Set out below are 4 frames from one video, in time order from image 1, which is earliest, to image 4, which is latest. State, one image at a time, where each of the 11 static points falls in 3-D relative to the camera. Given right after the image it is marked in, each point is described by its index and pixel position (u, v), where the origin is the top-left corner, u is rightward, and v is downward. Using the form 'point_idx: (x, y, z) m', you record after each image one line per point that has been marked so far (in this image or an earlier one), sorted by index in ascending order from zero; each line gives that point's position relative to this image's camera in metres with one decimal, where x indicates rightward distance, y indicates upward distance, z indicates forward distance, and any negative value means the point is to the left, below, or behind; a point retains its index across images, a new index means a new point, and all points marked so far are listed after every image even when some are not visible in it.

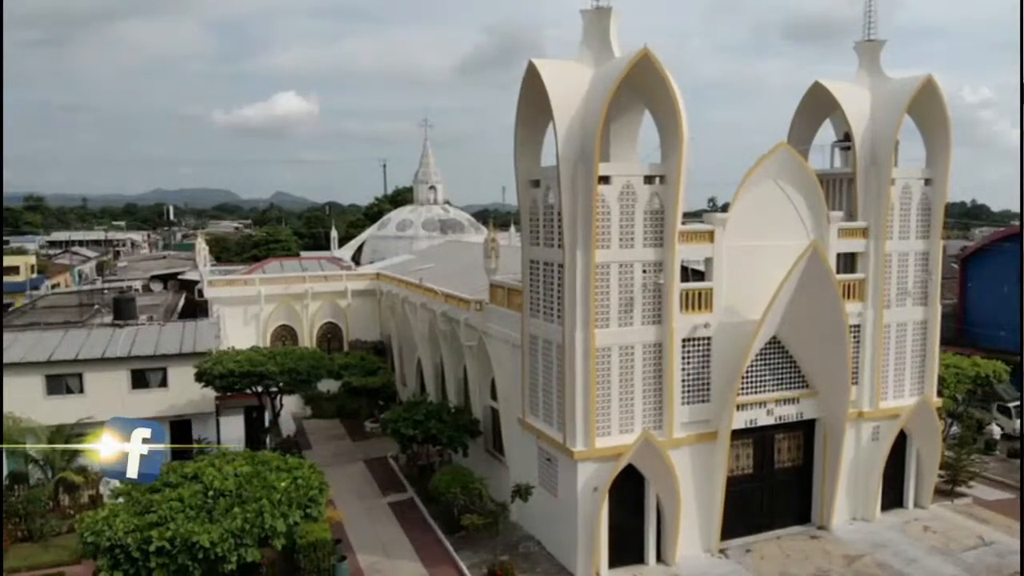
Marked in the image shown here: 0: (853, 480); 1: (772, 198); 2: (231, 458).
0: (+7.5, -4.2, +18.3) m
1: (+5.3, +1.8, +16.9) m
2: (-5.2, -3.2, +15.4) m
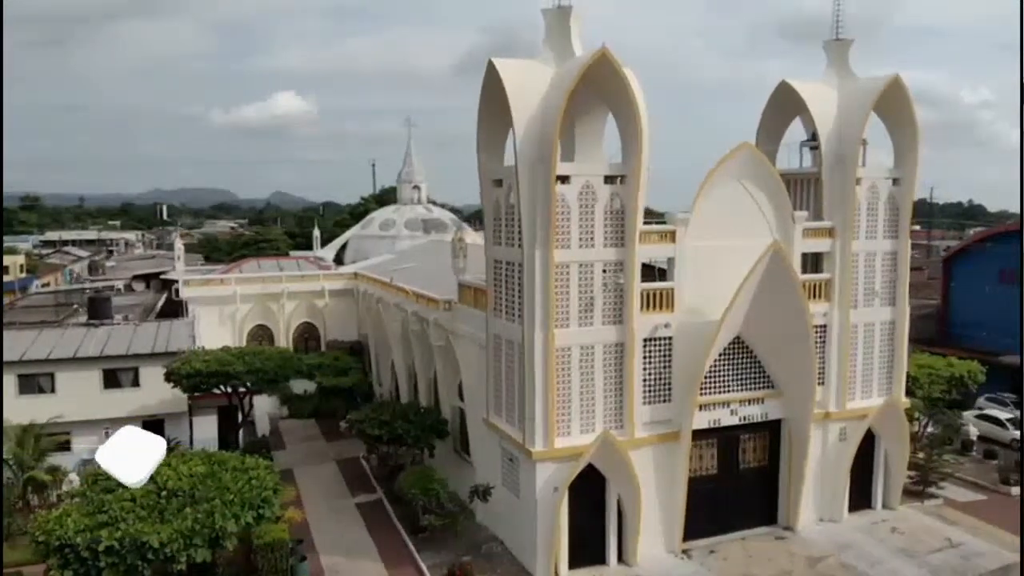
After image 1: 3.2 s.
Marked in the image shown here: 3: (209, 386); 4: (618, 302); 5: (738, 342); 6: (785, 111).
0: (+6.8, -4.2, +18.3) m
1: (+4.5, +1.8, +16.8) m
2: (-6.0, -3.1, +15.3) m
3: (-7.3, -2.4, +19.9) m
4: (+2.0, -0.3, +16.0) m
5: (+4.7, -1.1, +17.2) m
6: (+6.4, +4.1, +19.5) m
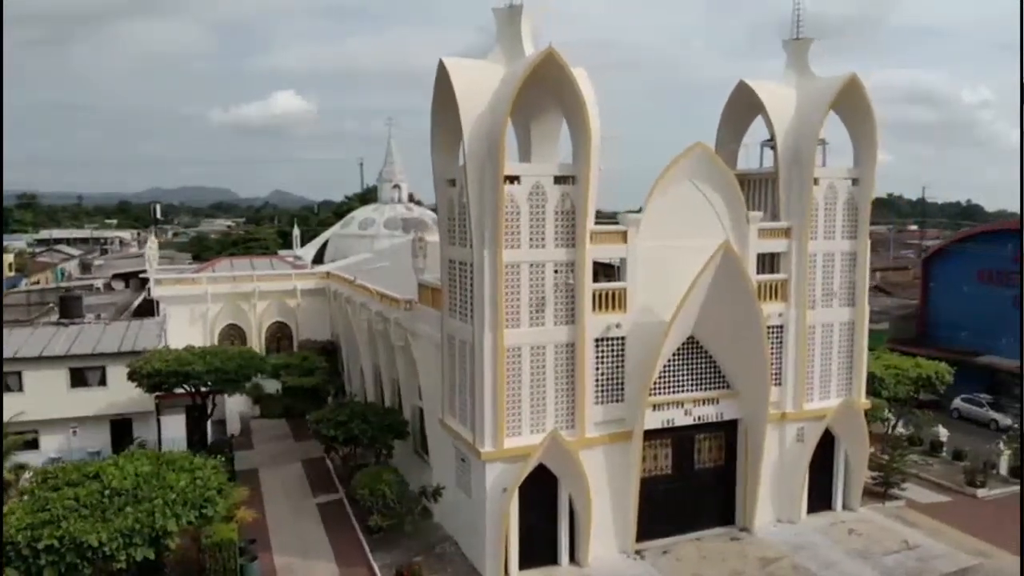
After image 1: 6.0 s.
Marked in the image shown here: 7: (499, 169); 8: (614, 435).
0: (+5.8, -4.3, +18.2) m
1: (+3.6, +1.8, +16.8) m
2: (-6.9, -3.1, +15.3) m
3: (-8.2, -2.3, +19.9) m
4: (+1.1, -0.3, +15.9) m
5: (+3.7, -1.1, +17.2) m
6: (+5.4, +4.1, +19.4) m
7: (-0.2, +2.1, +14.9) m
8: (+2.0, -2.9, +16.4) m
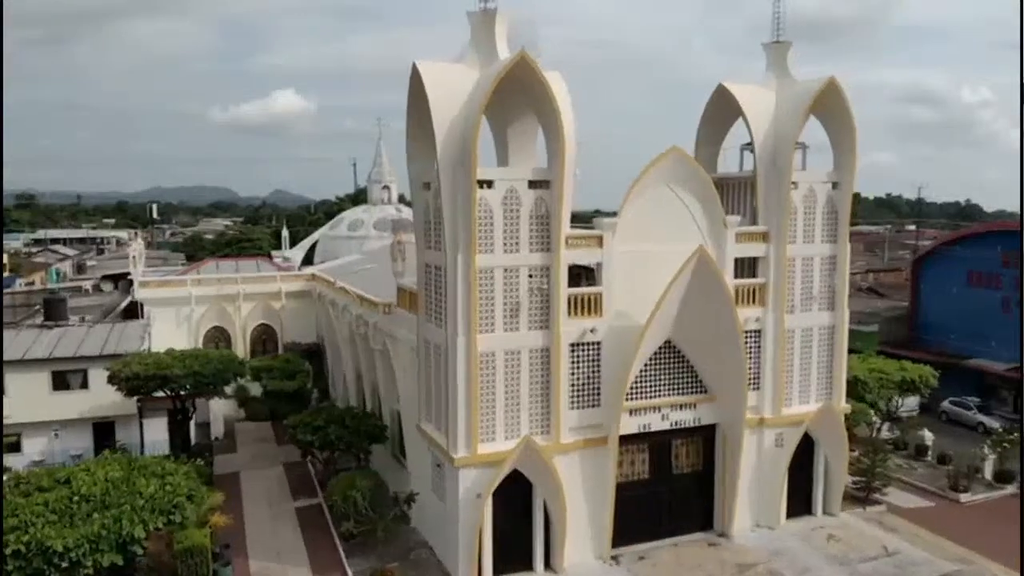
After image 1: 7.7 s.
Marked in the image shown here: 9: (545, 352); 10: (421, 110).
0: (+5.3, -4.3, +18.2) m
1: (+3.1, +1.7, +16.7) m
2: (-7.4, -3.2, +15.3) m
3: (-8.7, -2.4, +19.9) m
4: (+0.6, -0.4, +15.9) m
5: (+3.2, -1.2, +17.1) m
6: (+5.0, +4.0, +19.4) m
7: (-0.7, +2.0, +14.9) m
8: (+1.5, -3.0, +16.3) m
9: (+0.6, -1.2, +15.9) m
10: (-1.8, +3.5, +16.3) m
